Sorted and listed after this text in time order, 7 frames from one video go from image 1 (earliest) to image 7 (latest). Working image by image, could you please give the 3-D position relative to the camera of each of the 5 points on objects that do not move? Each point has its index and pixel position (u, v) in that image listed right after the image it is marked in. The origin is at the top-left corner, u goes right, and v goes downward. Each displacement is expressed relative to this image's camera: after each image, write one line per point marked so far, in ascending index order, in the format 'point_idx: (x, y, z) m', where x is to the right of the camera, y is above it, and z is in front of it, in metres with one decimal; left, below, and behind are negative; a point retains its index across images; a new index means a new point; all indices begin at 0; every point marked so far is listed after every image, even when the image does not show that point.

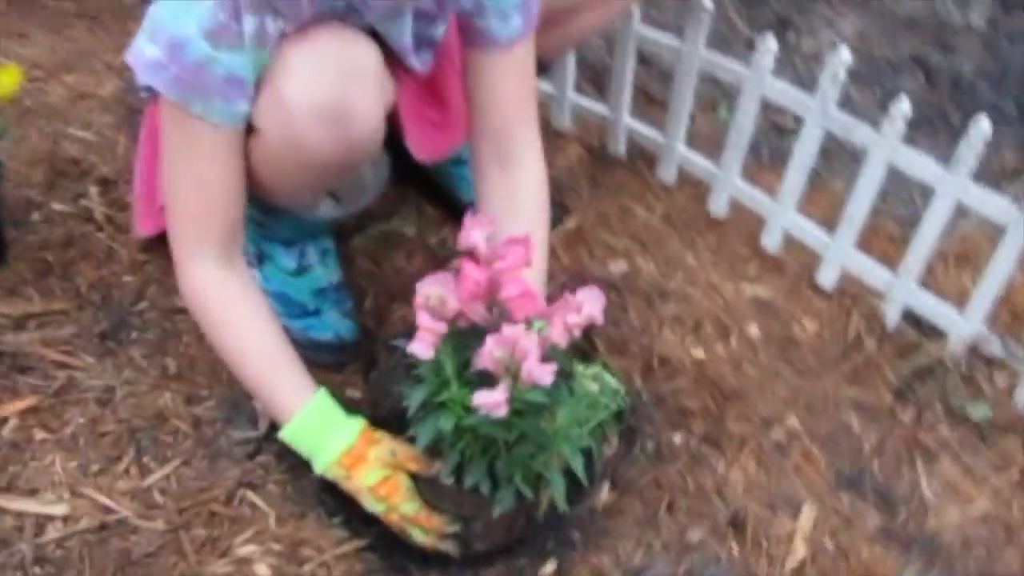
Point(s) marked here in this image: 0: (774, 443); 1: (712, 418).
0: (+0.4, -0.2, +2.0) m
1: (+0.3, -0.2, +2.0) m
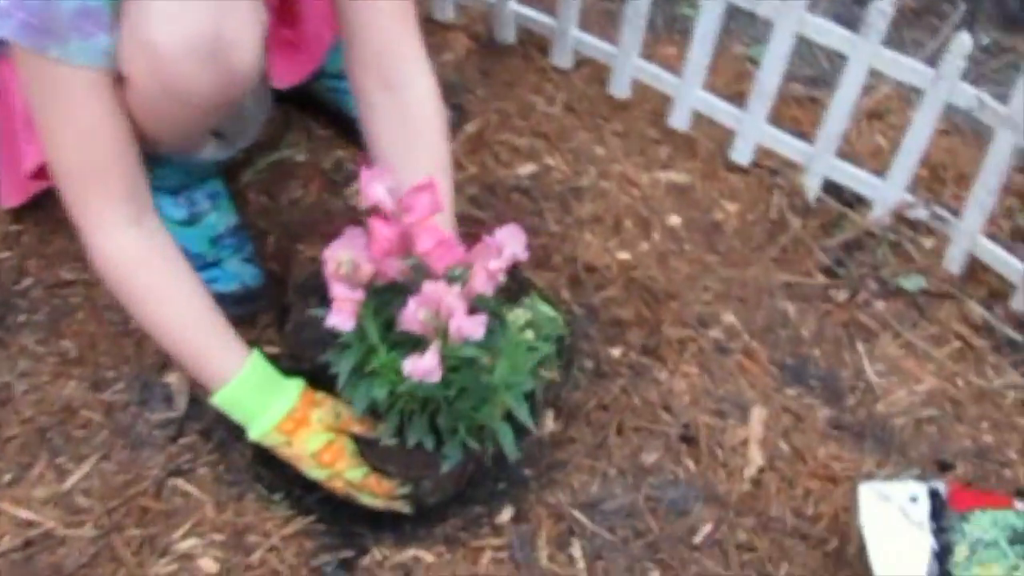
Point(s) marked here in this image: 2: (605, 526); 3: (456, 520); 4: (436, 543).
0: (+0.3, -0.1, +2.0) m
1: (+0.2, 0.0, +2.0) m
2: (+0.1, -0.3, +1.7) m
3: (-0.1, -0.3, +1.7) m
4: (-0.1, -0.3, +1.7) m
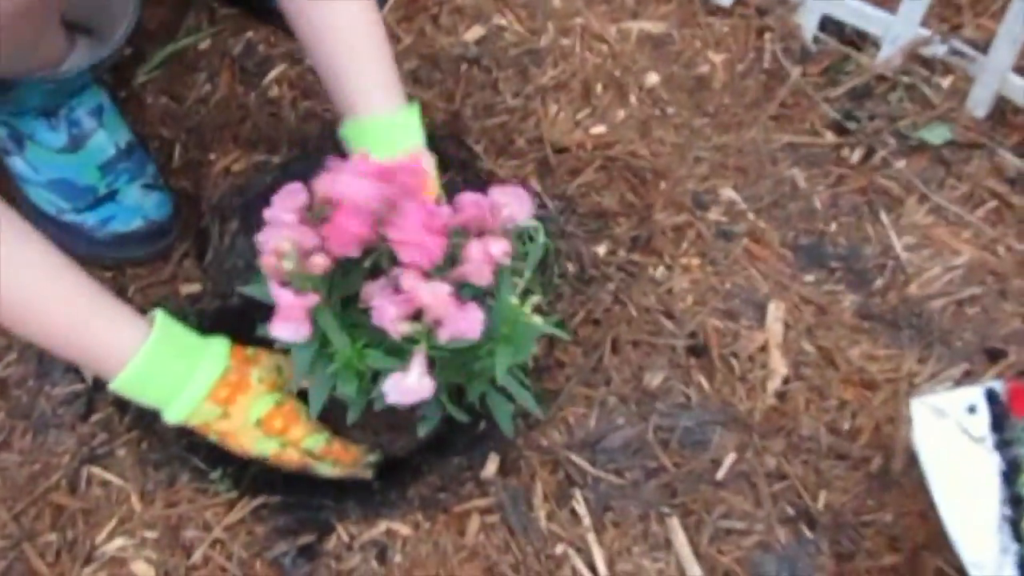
0: (+0.2, +0.1, +1.7) m
1: (+0.1, +0.1, +1.7) m
2: (+0.1, -0.2, +1.5) m
3: (-0.1, -0.2, +1.4) m
4: (-0.1, -0.2, +1.4) m
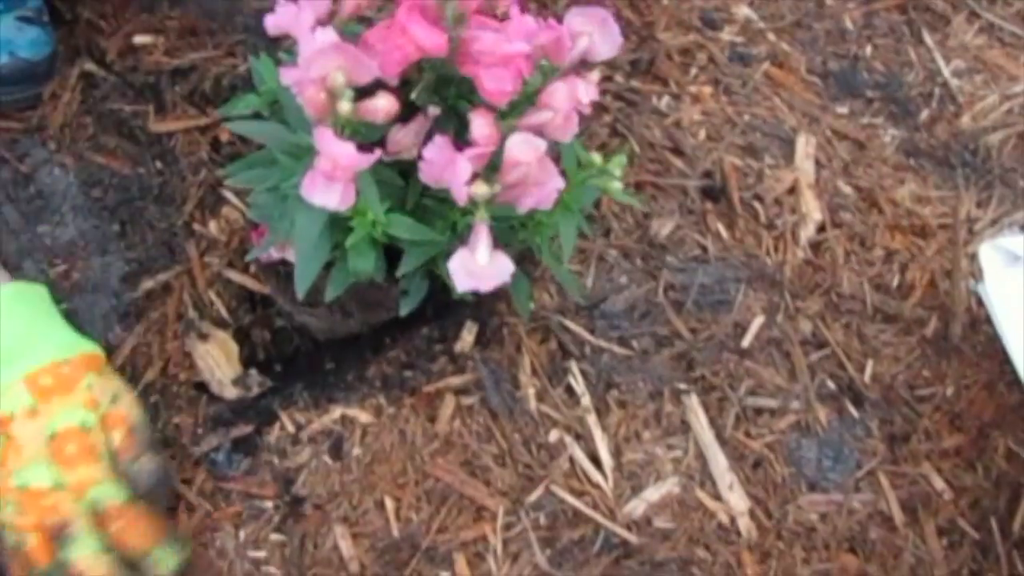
0: (+0.2, +0.2, +1.4) m
1: (+0.1, +0.2, +1.4) m
2: (+0.1, 0.0, +1.2) m
3: (-0.1, -0.1, +1.2) m
4: (-0.1, -0.1, +1.2) m
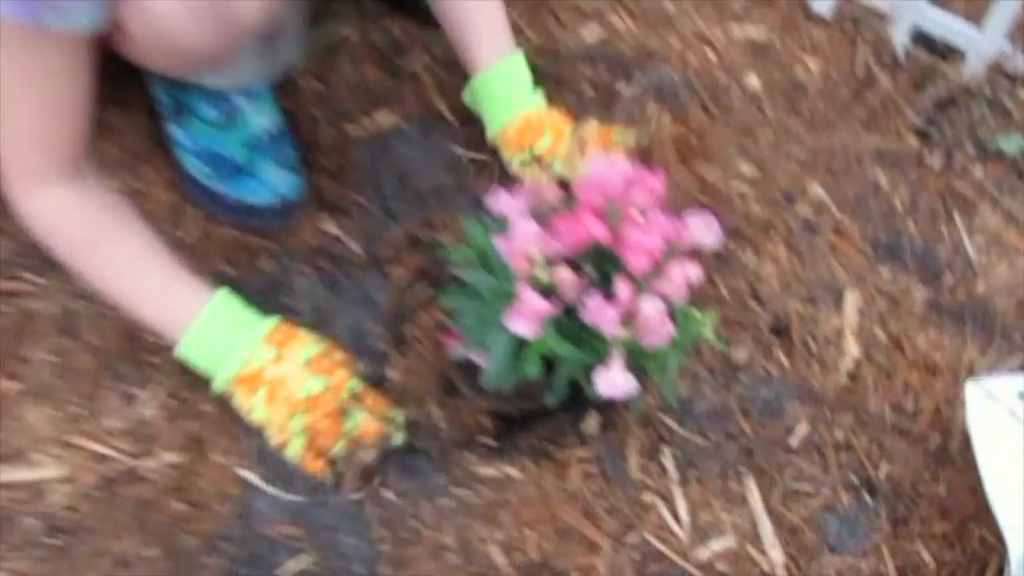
0: (+0.4, +0.1, +1.8) m
1: (+0.3, +0.1, +1.9) m
2: (+0.2, -0.2, +1.7) m
3: (0.0, -0.2, +1.7) m
4: (0.0, -0.2, +1.6) m
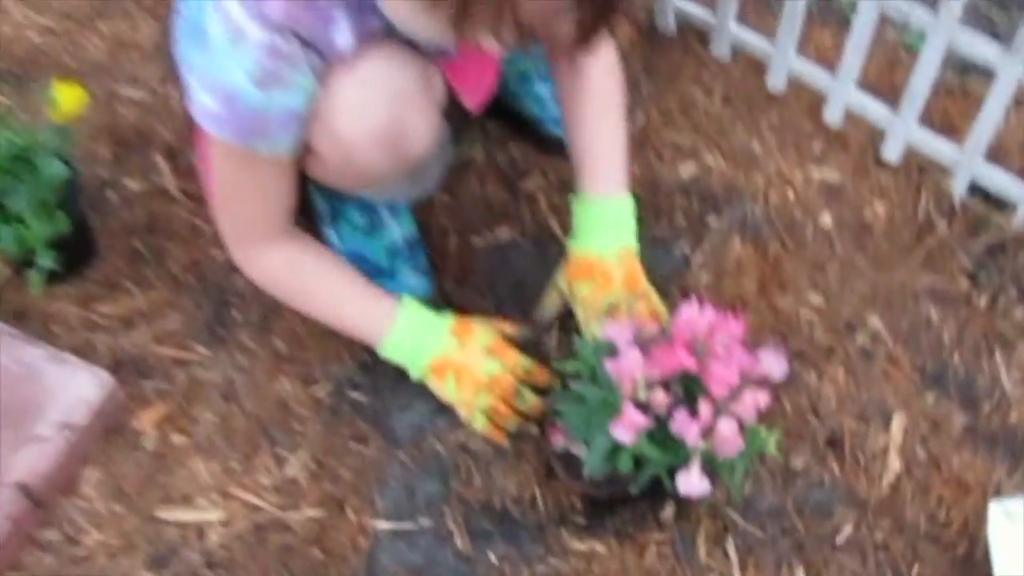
0: (+0.5, -0.1, +2.1) m
1: (+0.4, -0.1, +2.2) m
2: (+0.3, -0.3, +1.9) m
3: (+0.2, -0.3, +2.0) m
4: (+0.1, -0.3, +1.9) m
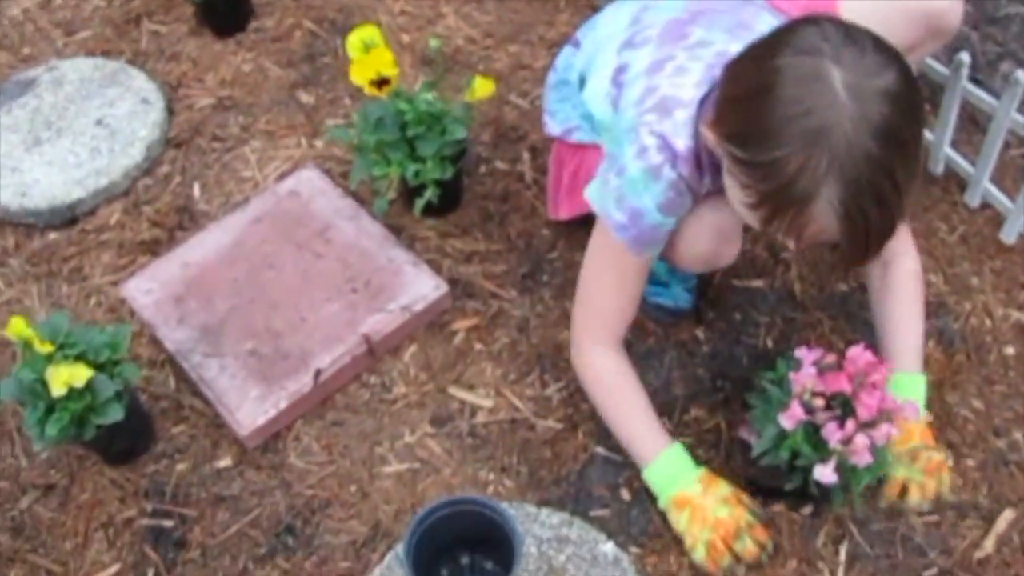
0: (+0.9, -0.3, +2.7) m
1: (+0.9, -0.3, +2.7) m
2: (+0.6, -0.5, +2.6) m
3: (+0.5, -0.4, +2.6) m
4: (+0.4, -0.4, +2.6) m
